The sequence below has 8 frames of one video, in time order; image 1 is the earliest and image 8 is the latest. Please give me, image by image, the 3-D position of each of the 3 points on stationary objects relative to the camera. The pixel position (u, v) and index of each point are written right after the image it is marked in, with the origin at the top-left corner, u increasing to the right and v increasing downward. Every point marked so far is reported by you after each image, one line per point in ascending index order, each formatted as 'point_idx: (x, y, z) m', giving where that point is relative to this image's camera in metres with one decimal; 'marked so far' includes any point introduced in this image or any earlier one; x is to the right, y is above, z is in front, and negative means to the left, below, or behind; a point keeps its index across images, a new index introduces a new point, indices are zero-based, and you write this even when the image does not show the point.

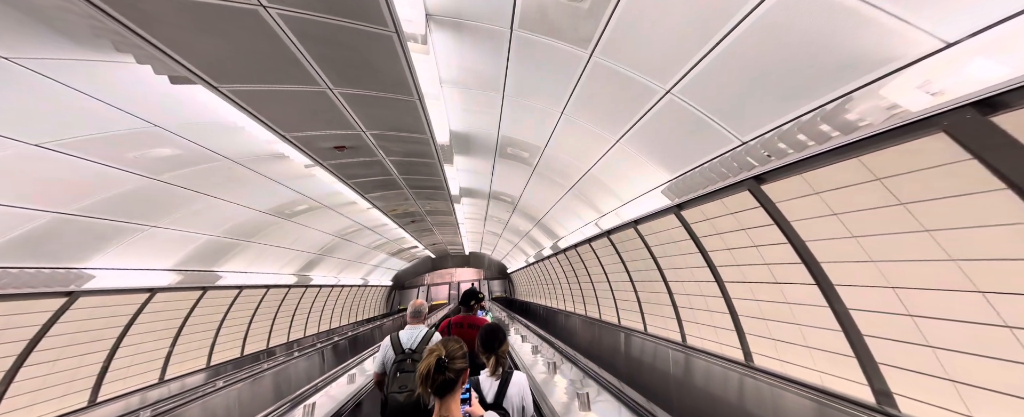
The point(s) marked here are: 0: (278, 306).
0: (-9.2, -3.8, +8.8) m
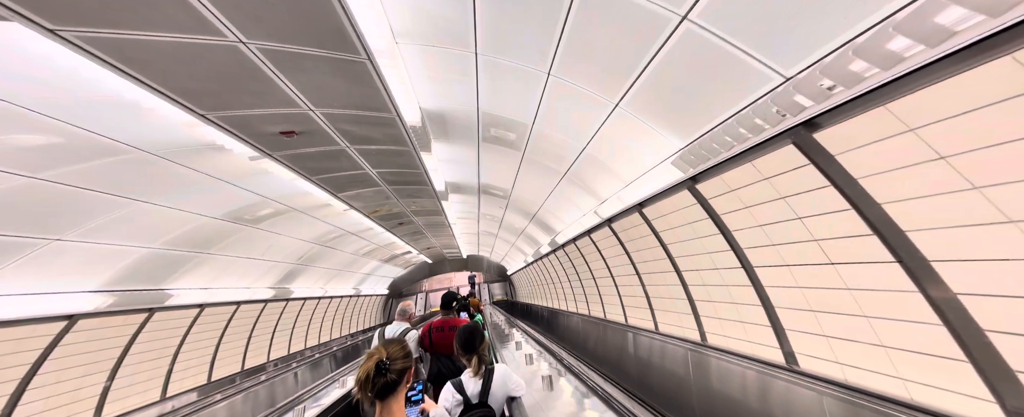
0: (-9.3, -4.1, +8.0) m
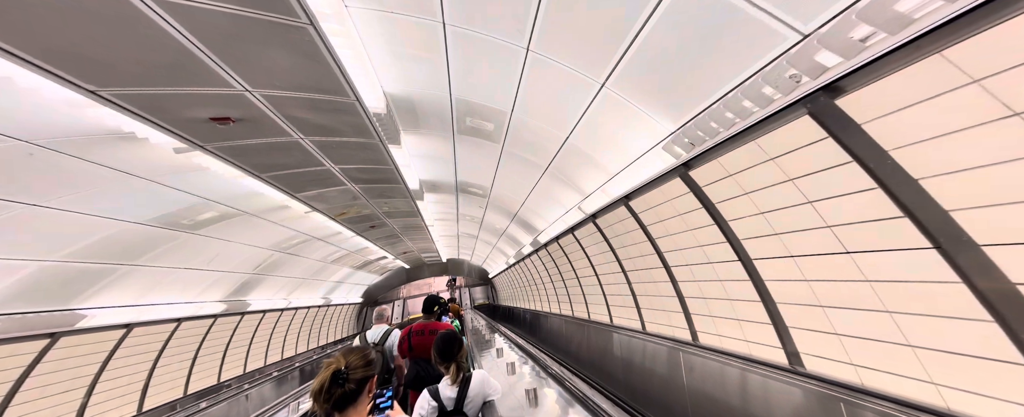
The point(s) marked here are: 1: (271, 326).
0: (-9.9, -4.2, +7.0) m
1: (-10.6, -5.1, +10.0) m
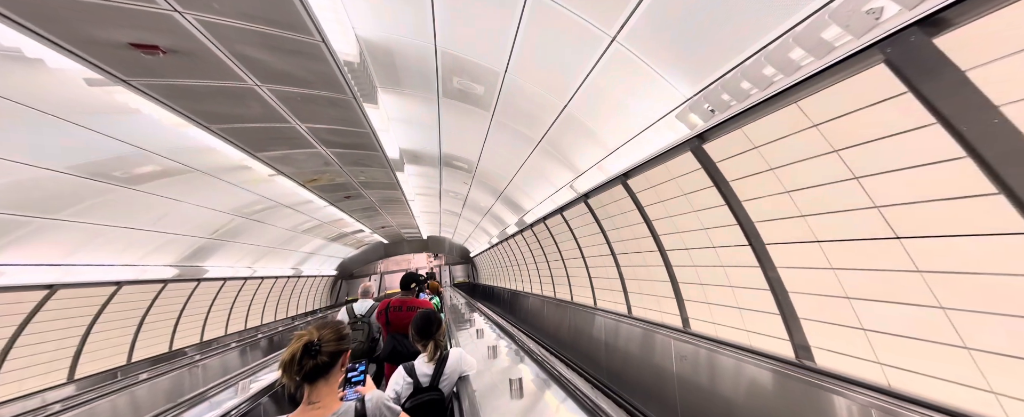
0: (-10.5, -2.9, +6.4) m
1: (-11.5, -3.5, +9.4) m
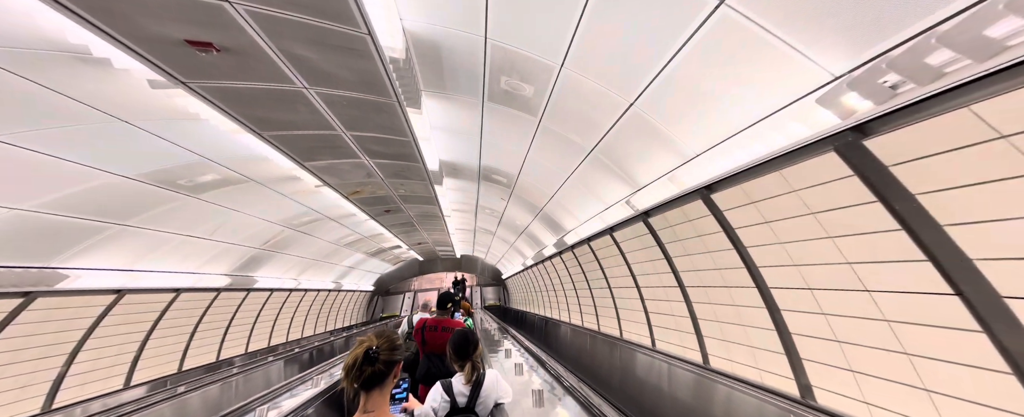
0: (-9.4, -3.3, +6.8) m
1: (-10.0, -4.1, +9.9) m
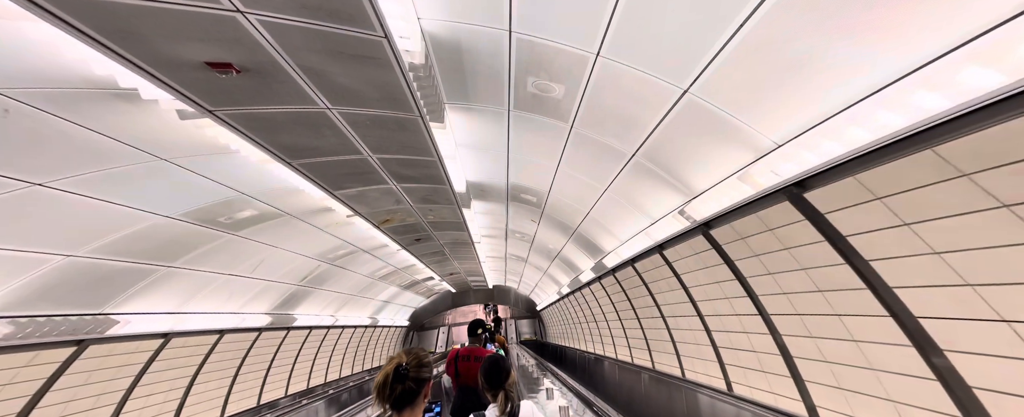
0: (-8.1, -4.5, +6.9) m
1: (-8.3, -5.7, +9.9) m
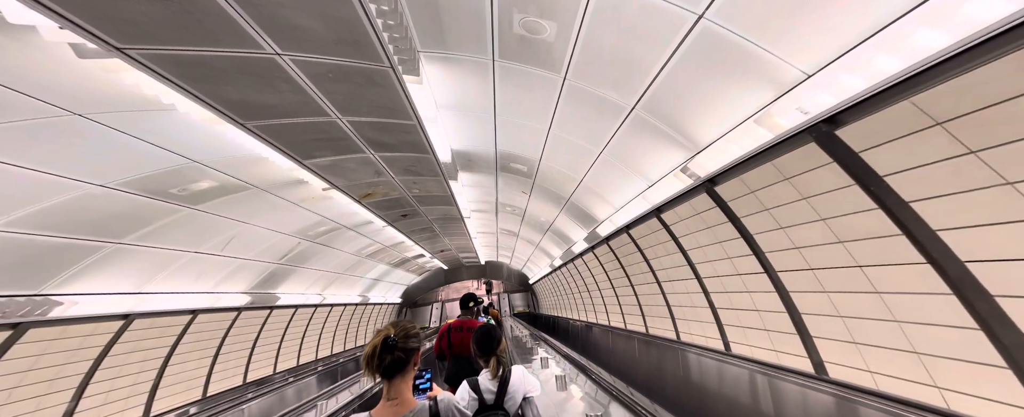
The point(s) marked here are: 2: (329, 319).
0: (-8.3, -3.9, +6.8) m
1: (-8.5, -4.8, +9.8) m
2: (-8.8, -5.5, +11.5) m
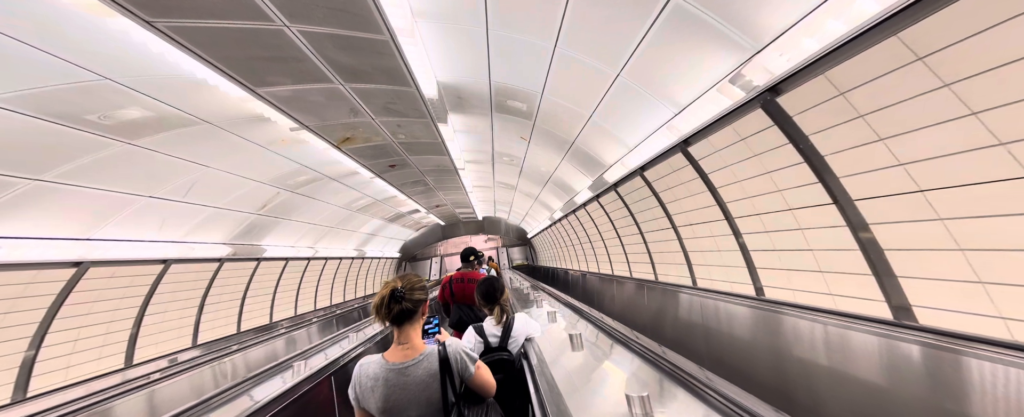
0: (-8.4, -2.5, +6.9) m
1: (-8.6, -2.9, +10.0) m
2: (-8.9, -3.3, +11.7) m
